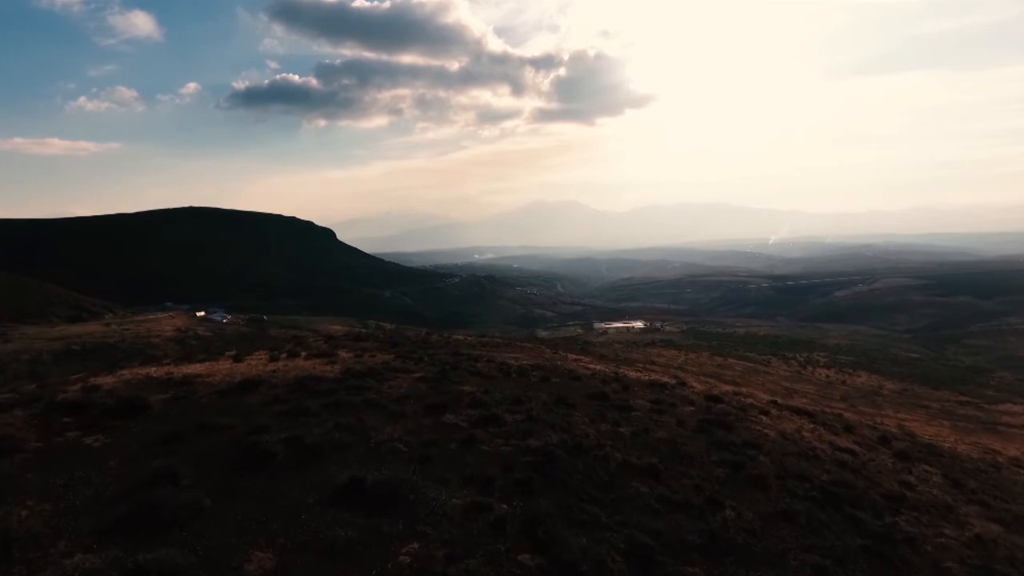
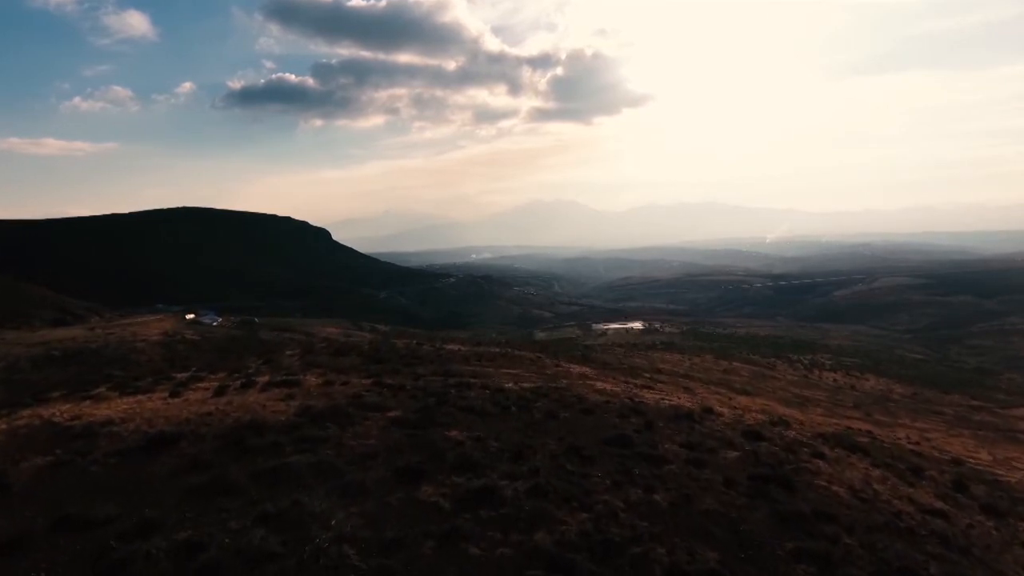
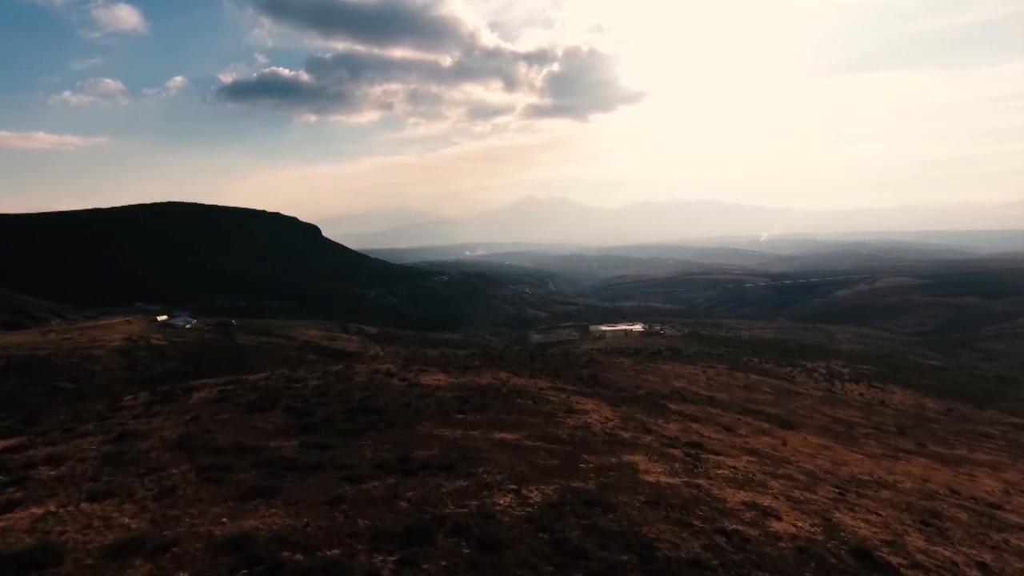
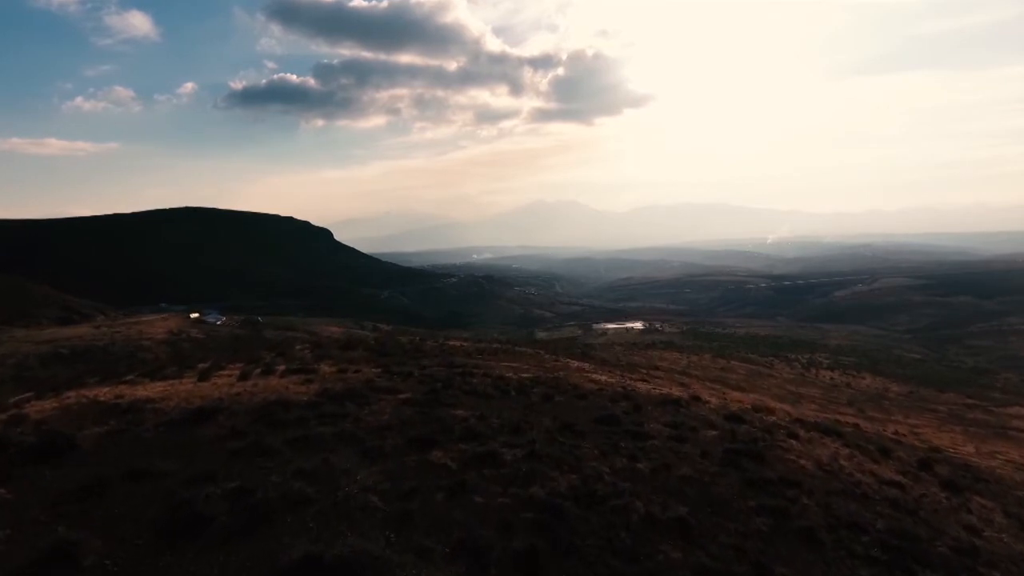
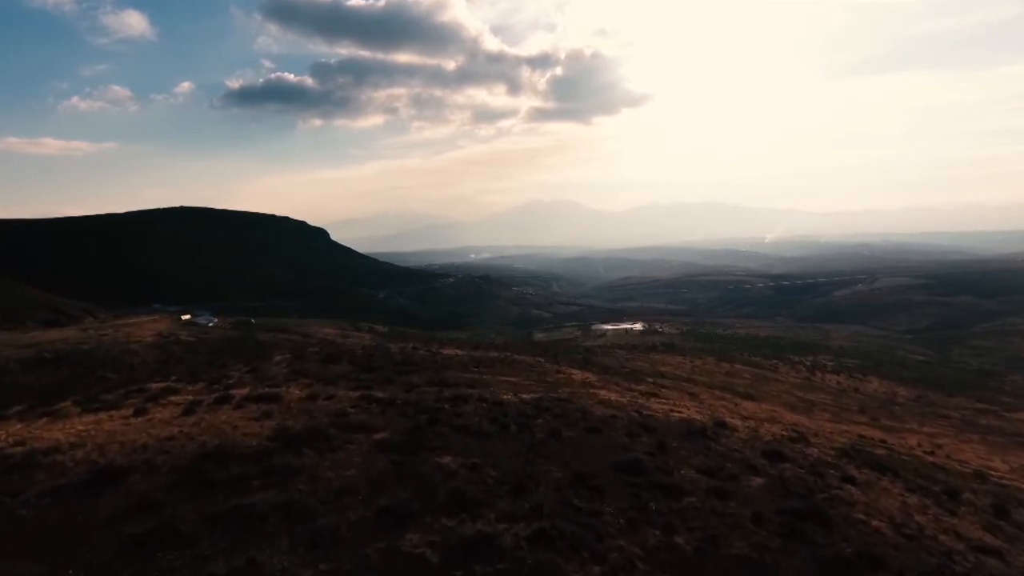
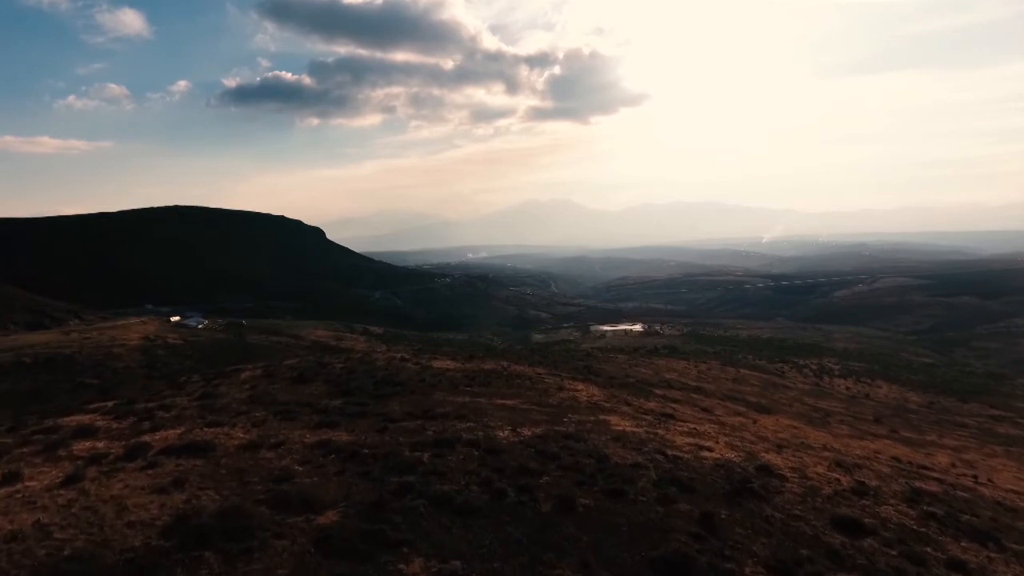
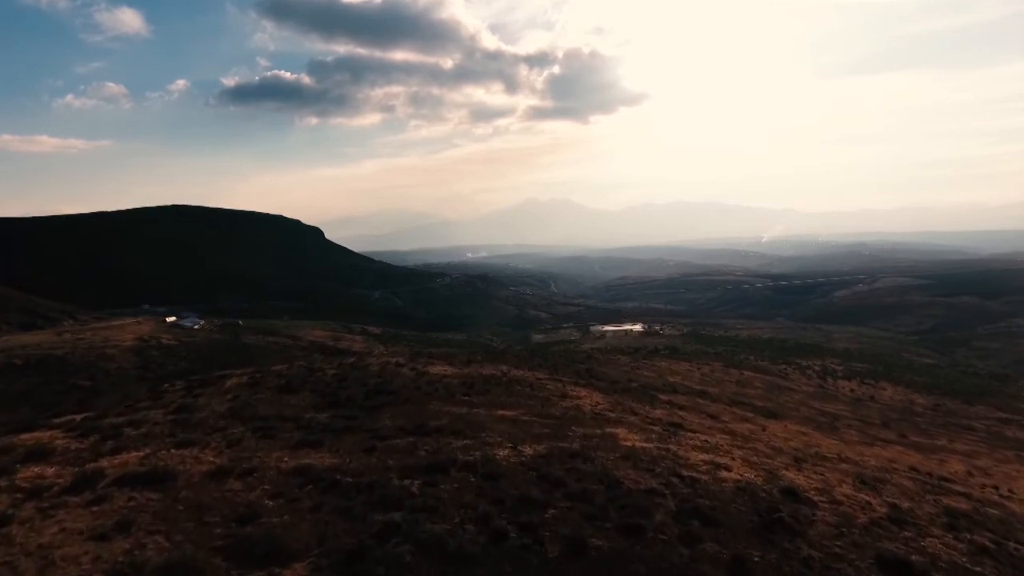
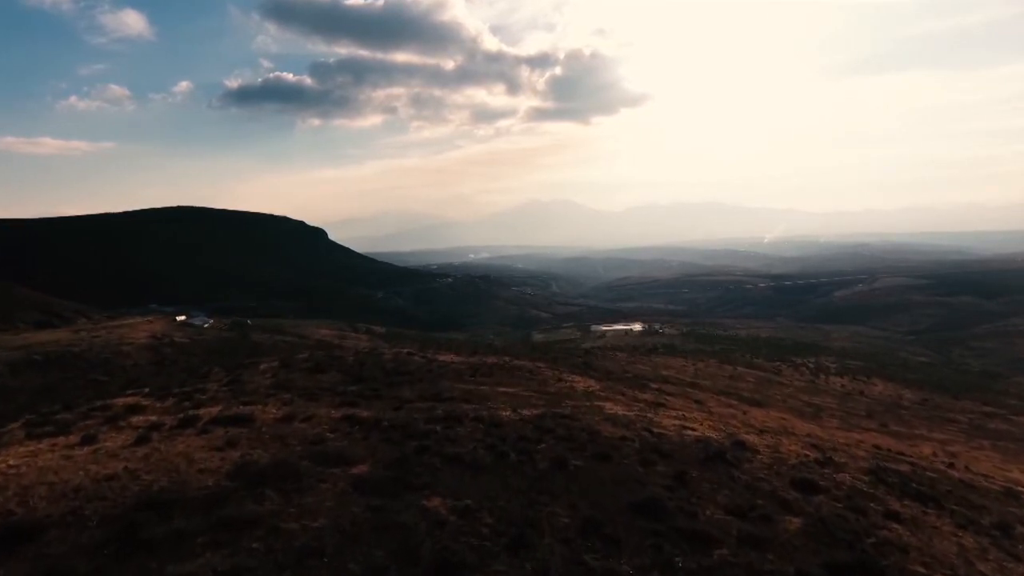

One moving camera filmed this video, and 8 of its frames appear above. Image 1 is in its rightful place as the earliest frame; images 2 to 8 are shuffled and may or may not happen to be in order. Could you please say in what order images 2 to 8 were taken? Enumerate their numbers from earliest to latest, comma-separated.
4, 2, 5, 8, 6, 7, 3
